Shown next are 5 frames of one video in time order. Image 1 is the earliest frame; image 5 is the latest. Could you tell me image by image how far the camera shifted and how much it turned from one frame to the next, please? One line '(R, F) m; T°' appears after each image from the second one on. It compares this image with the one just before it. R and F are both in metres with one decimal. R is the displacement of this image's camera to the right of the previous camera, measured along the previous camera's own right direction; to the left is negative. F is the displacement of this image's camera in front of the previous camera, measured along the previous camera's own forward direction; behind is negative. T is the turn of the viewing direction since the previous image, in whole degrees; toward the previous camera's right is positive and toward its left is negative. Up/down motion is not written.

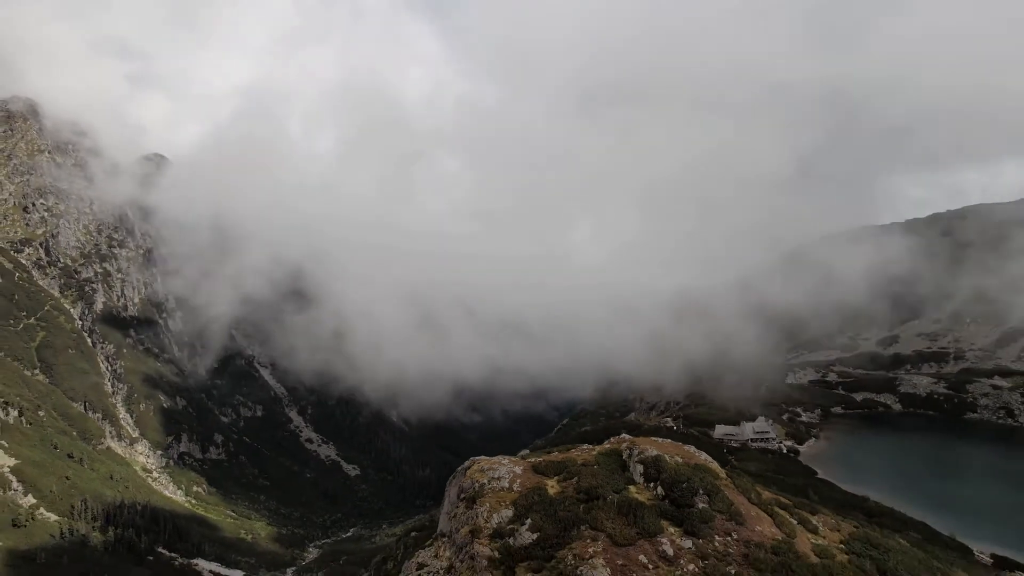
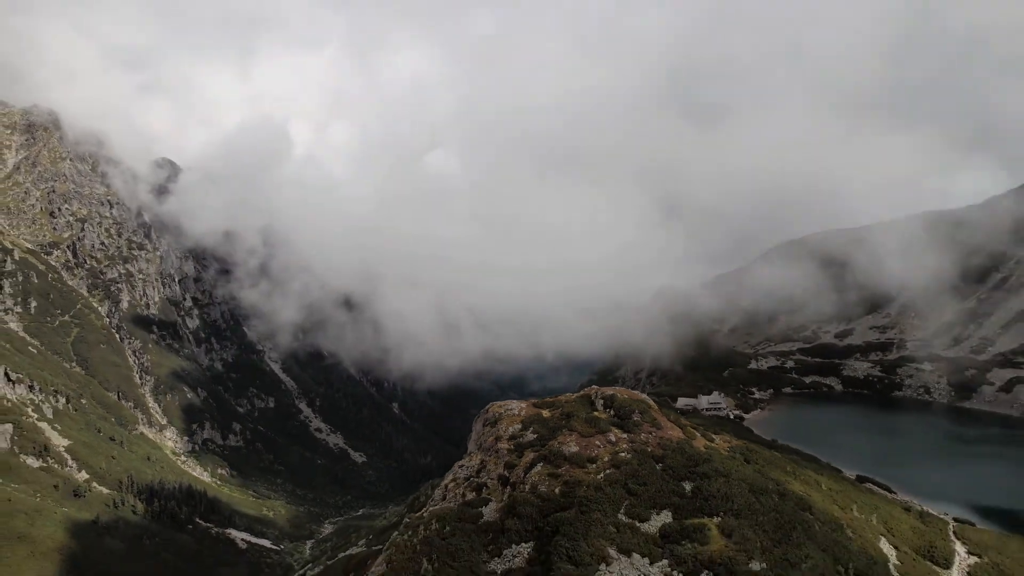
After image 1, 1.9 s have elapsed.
(-2.7, -35.5) m; +1°
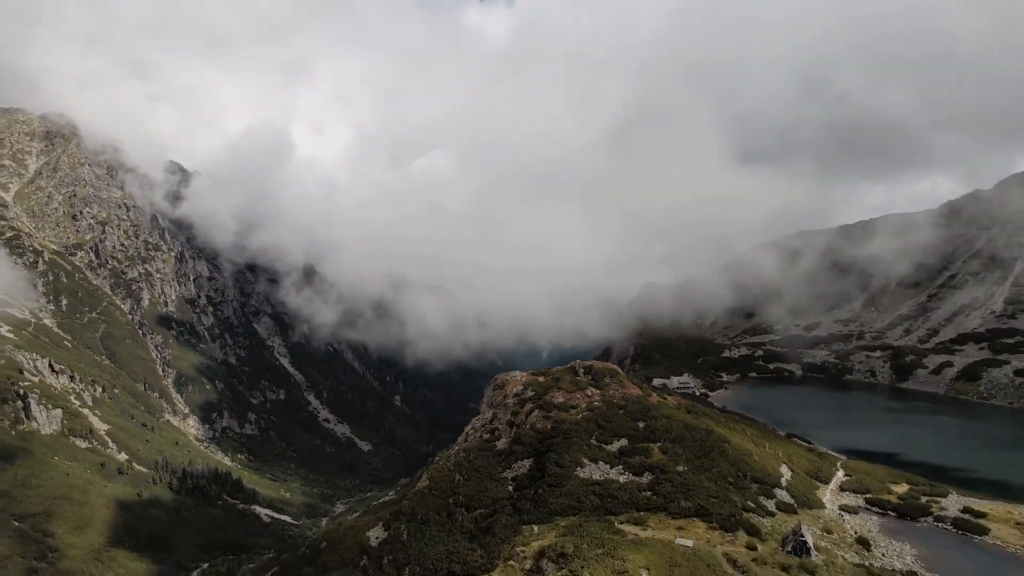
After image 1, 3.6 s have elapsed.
(-2.1, -32.3) m; +1°
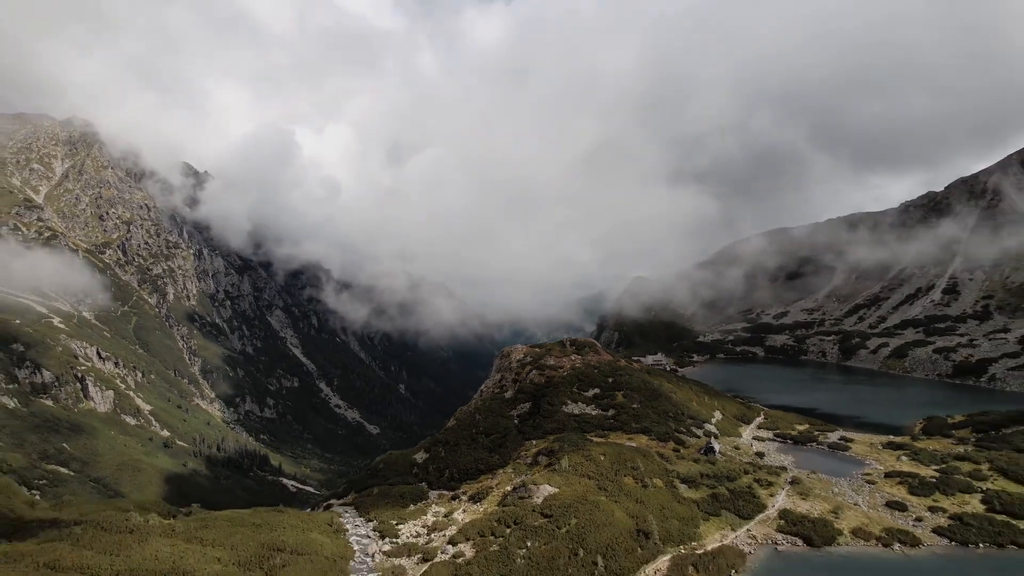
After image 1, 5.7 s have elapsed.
(-2.2, -40.1) m; 0°
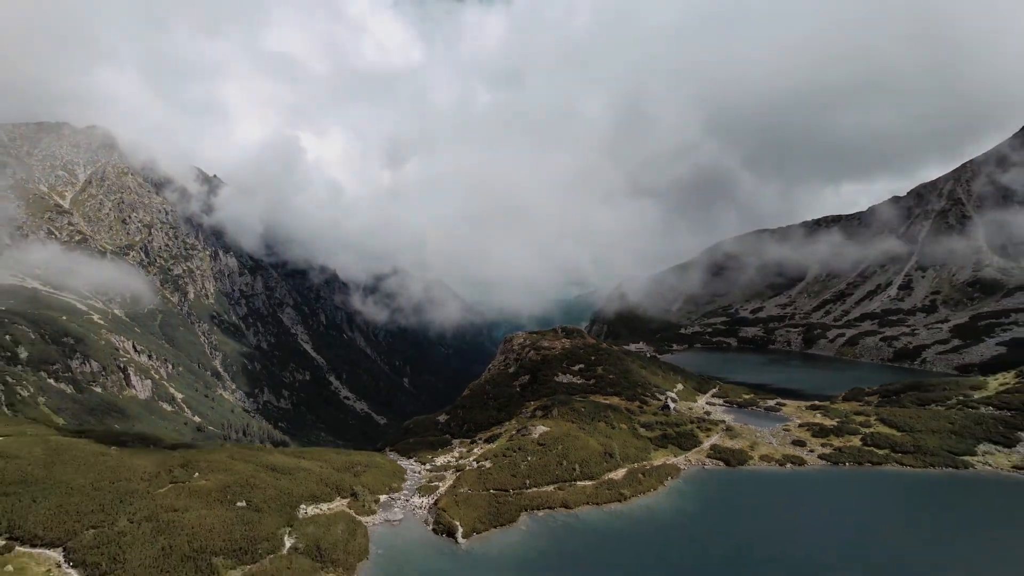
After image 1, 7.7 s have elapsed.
(-1.7, -36.8) m; 0°
